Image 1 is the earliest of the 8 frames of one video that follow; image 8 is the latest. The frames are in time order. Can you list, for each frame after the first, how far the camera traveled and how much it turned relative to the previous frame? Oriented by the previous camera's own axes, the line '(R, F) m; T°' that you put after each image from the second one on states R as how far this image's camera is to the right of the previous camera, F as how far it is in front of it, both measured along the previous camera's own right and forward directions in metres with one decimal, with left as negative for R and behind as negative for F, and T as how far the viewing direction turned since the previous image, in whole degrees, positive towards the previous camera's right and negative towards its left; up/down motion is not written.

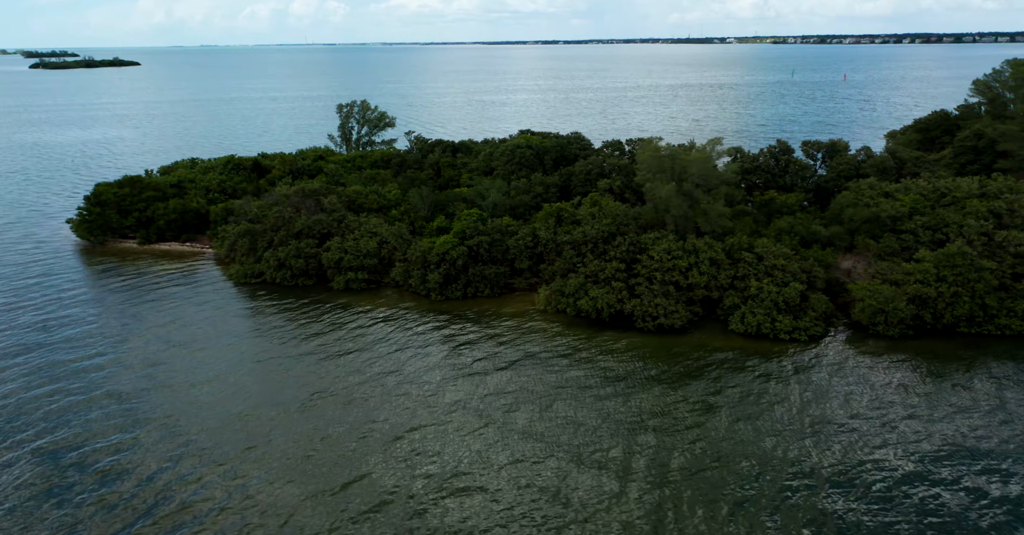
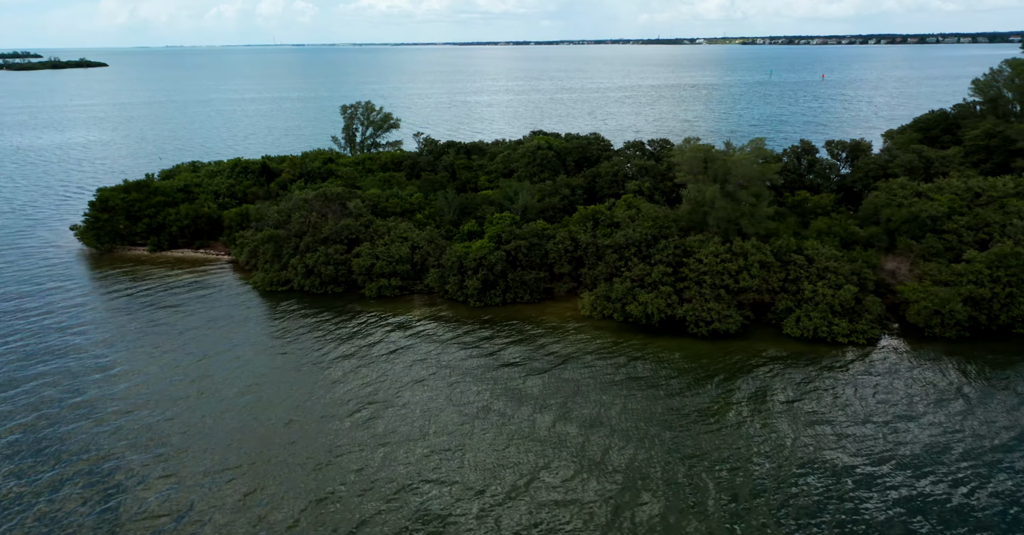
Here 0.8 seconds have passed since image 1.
(-2.7, +0.8) m; +2°
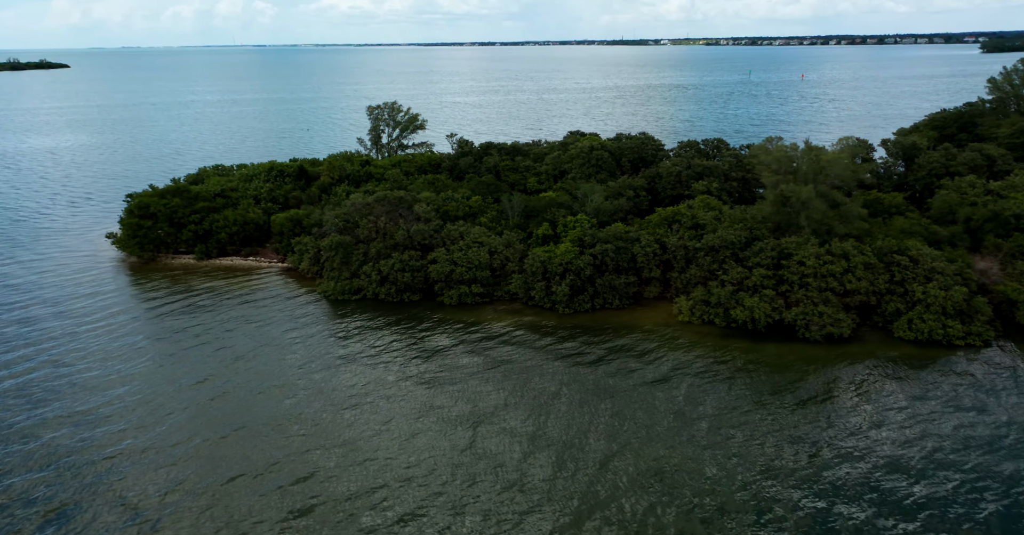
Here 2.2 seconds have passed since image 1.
(-4.8, +0.9) m; +2°
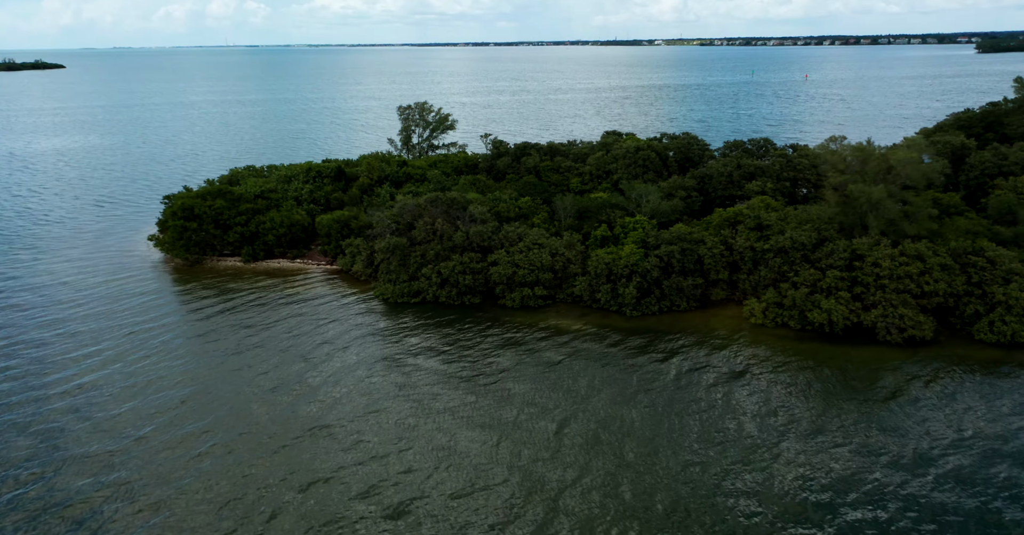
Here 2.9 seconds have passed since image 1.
(-2.9, +0.3) m; 0°
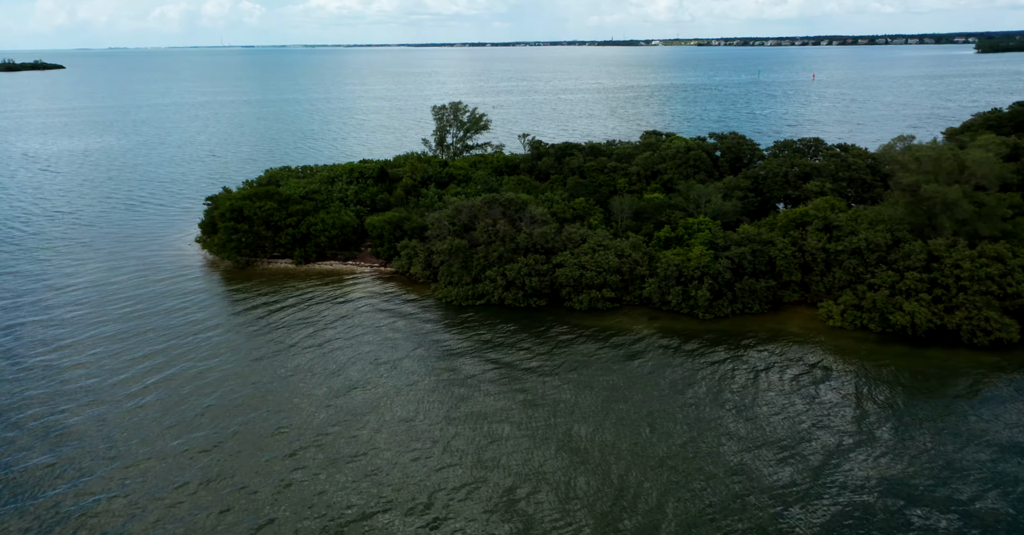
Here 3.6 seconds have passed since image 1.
(-2.9, +0.3) m; 0°
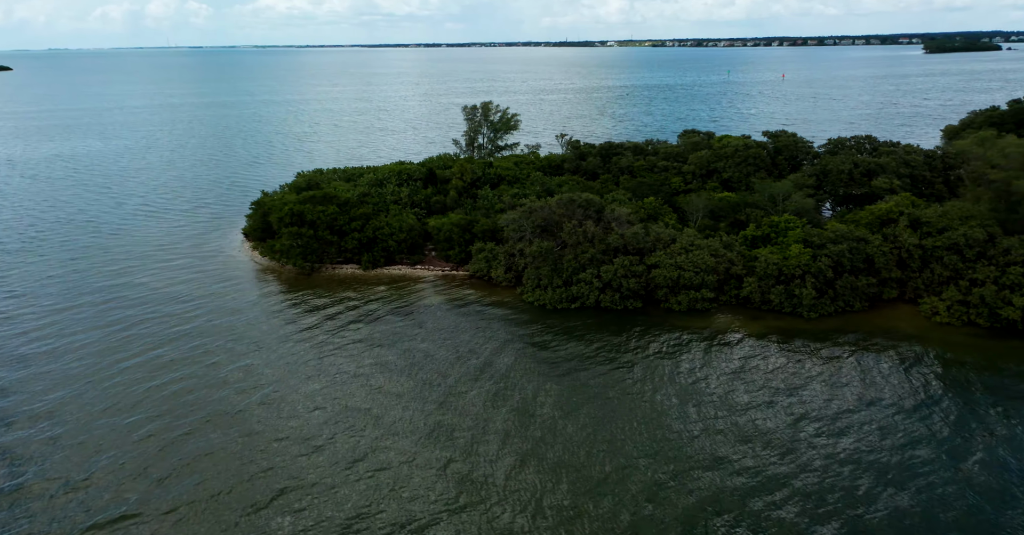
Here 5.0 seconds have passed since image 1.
(-5.5, +0.6) m; +3°
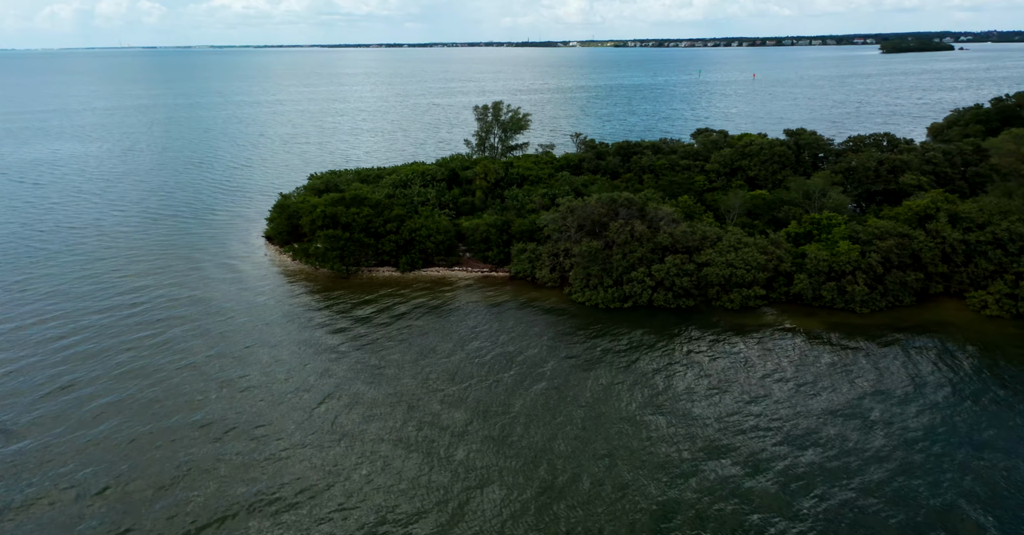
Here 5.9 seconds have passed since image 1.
(-3.5, +0.3) m; +2°
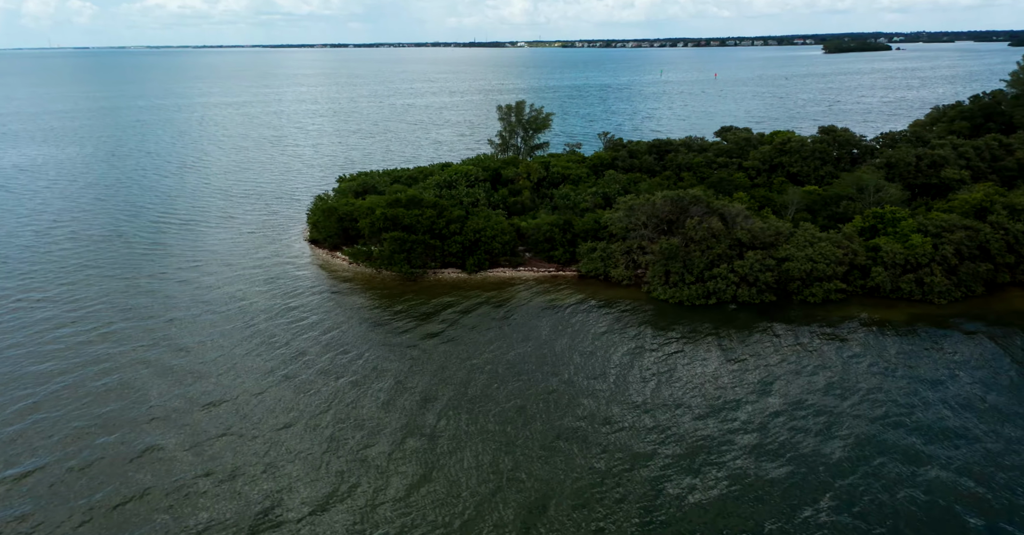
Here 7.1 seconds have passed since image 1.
(-5.4, +0.3) m; +3°
